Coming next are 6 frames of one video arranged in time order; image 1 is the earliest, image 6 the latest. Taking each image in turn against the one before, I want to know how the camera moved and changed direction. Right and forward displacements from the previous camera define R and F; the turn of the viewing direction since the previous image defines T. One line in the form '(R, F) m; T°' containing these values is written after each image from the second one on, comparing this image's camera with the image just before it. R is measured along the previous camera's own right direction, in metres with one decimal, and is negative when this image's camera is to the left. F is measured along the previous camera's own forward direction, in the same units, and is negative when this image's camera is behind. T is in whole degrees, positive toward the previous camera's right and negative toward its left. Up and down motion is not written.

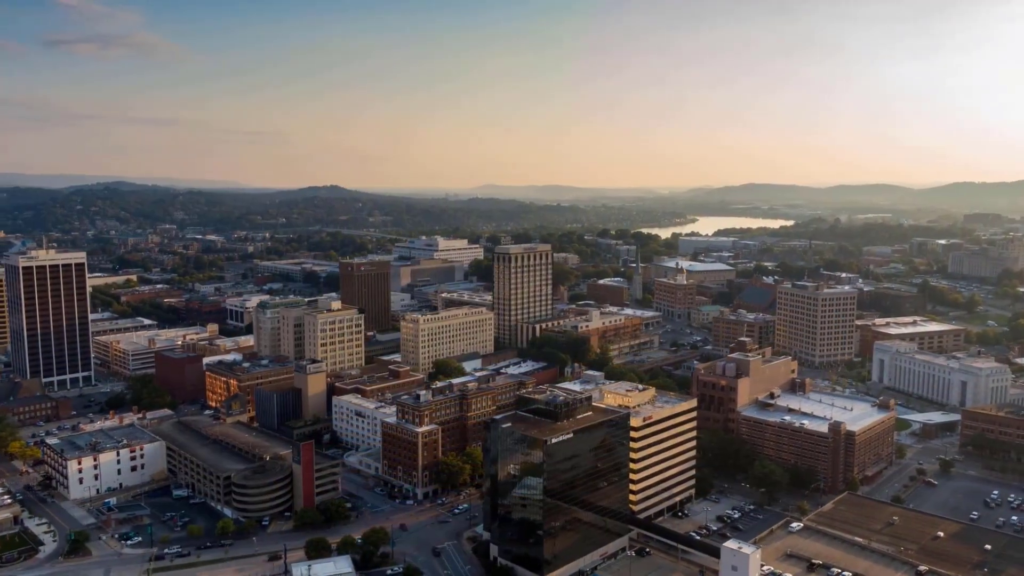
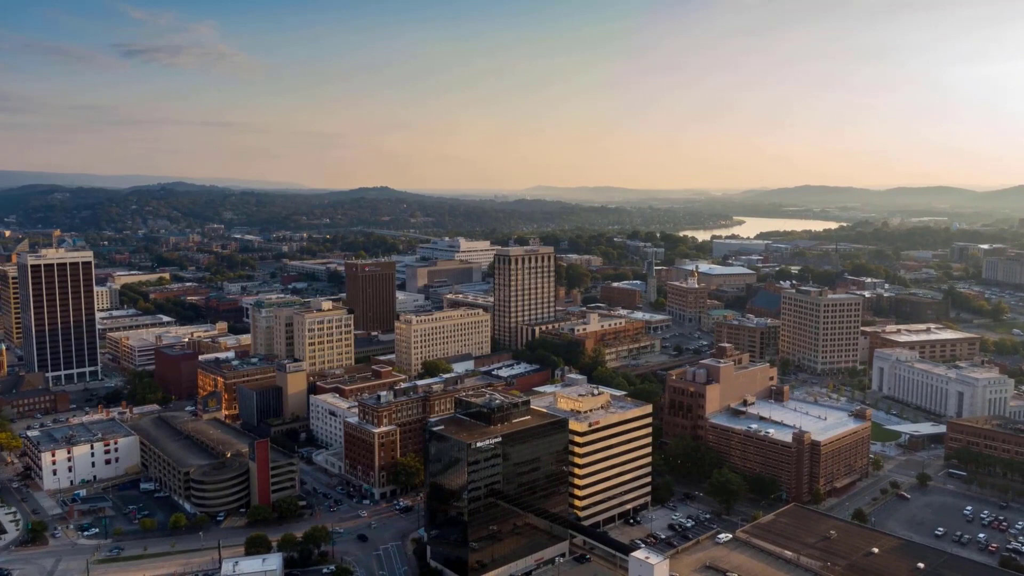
(+5.0, +0.3) m; -4°
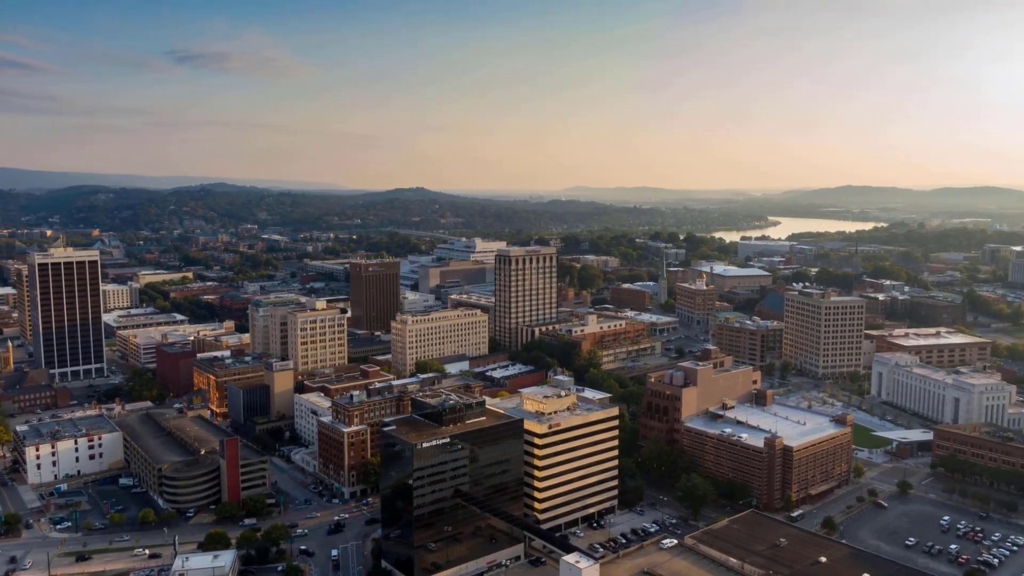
(+3.7, +0.2) m; -3°
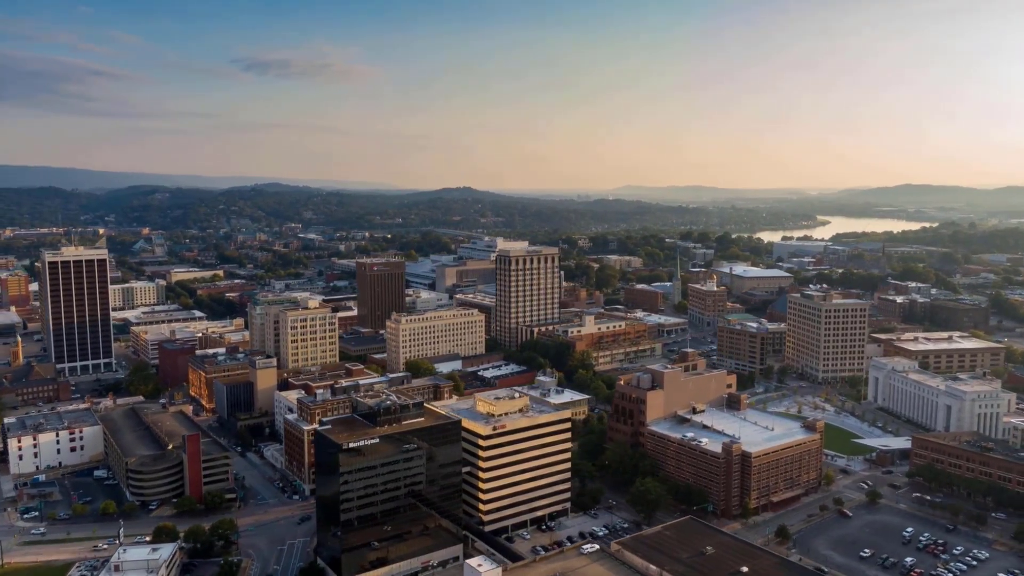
(+5.0, +0.3) m; -4°
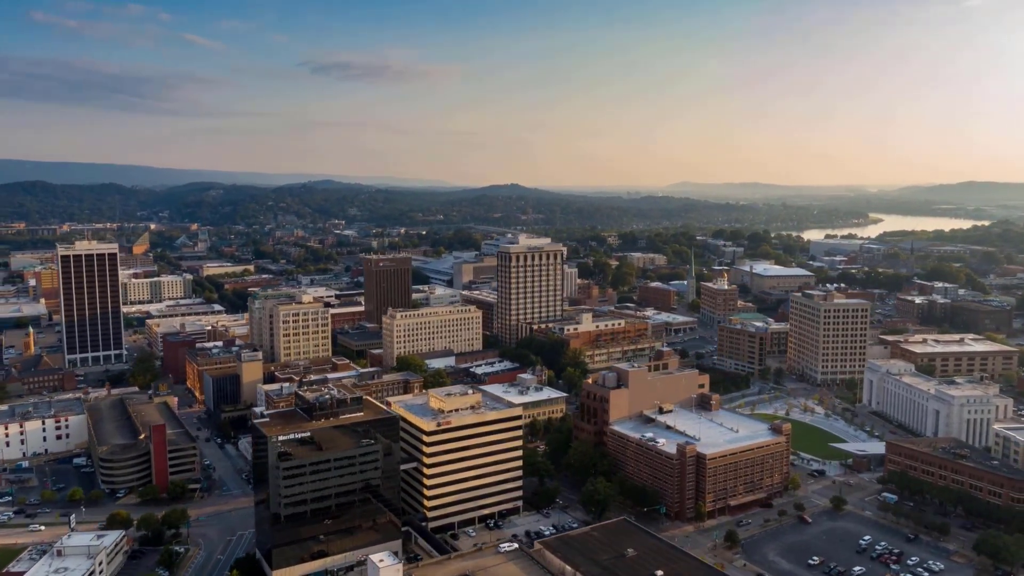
(+5.0, +0.3) m; -4°
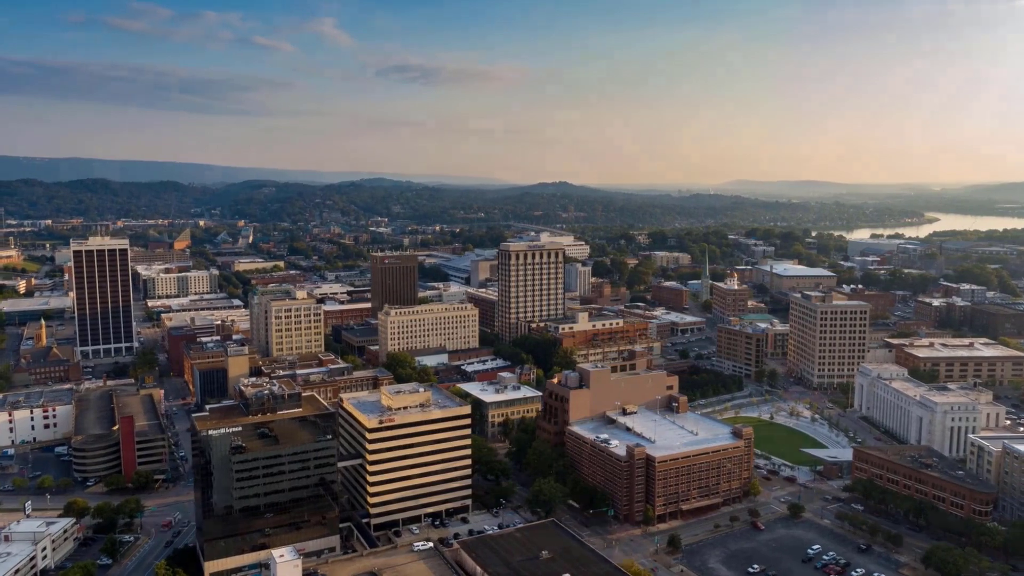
(+5.1, +0.4) m; -4°
